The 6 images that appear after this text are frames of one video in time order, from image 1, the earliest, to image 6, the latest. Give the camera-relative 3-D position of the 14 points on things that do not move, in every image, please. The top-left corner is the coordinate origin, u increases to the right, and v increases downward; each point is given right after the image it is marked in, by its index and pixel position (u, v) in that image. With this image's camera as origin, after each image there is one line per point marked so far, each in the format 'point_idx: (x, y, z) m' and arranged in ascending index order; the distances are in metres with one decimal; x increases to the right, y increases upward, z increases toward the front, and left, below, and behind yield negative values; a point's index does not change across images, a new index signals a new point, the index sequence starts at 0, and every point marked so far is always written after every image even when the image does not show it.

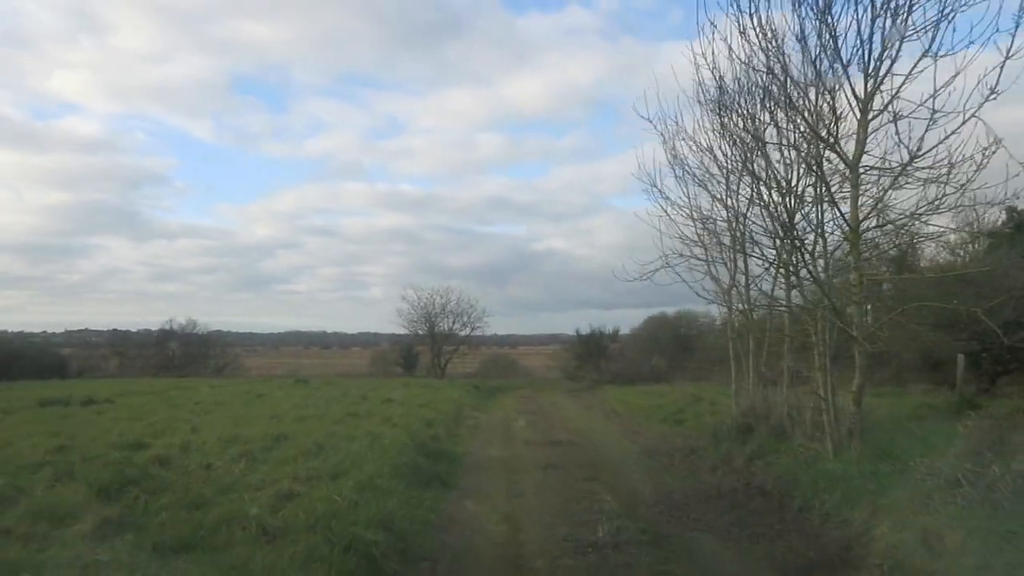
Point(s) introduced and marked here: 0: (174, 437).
0: (-6.2, -2.8, +16.0) m
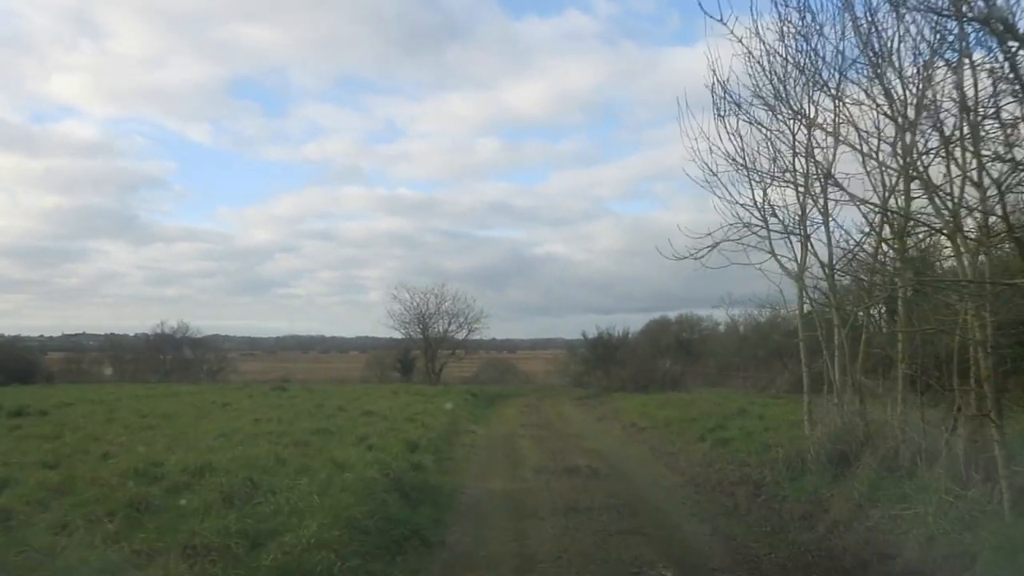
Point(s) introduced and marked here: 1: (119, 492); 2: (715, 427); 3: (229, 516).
0: (-6.1, -2.5, +11.9) m
1: (-4.4, -2.3, +9.6) m
2: (+4.4, -3.0, +18.9) m
3: (-2.8, -2.3, +8.5) m
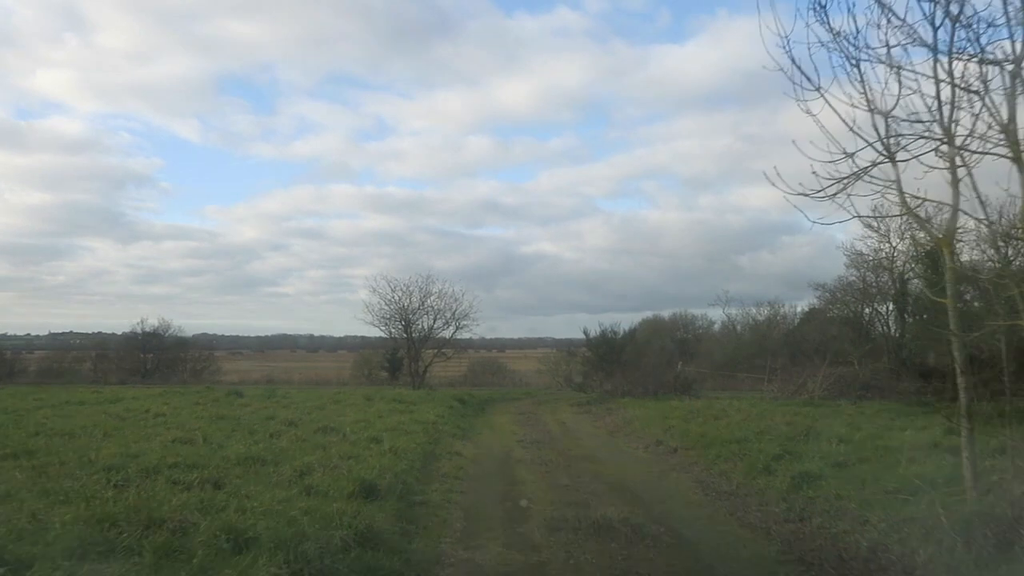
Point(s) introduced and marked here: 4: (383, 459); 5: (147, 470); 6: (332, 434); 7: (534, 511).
0: (-6.1, -2.1, +7.1) m
1: (-4.3, -1.9, +4.8) m
2: (+4.4, -2.7, +14.2) m
3: (-2.7, -1.9, +3.7) m
4: (-2.0, -2.7, +13.5) m
5: (-5.1, -2.6, +12.2) m
6: (-3.6, -2.9, +17.3) m
7: (+0.3, -2.9, +11.3) m
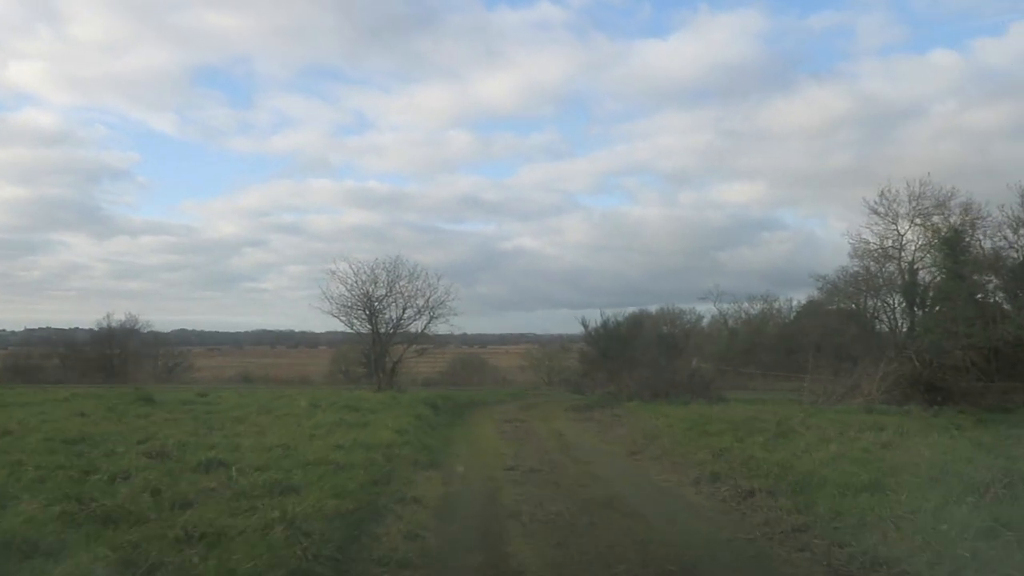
0: (-6.0, -1.6, +0.6) m
1: (-4.1, -1.4, -1.7) m
2: (+4.3, -2.1, +7.9) m
3: (-2.5, -1.4, -2.7) m
4: (-2.1, -2.1, +7.1) m
5: (-5.2, -2.0, +5.8) m
6: (-3.8, -2.4, +10.9) m
7: (+0.3, -2.4, +5.0) m
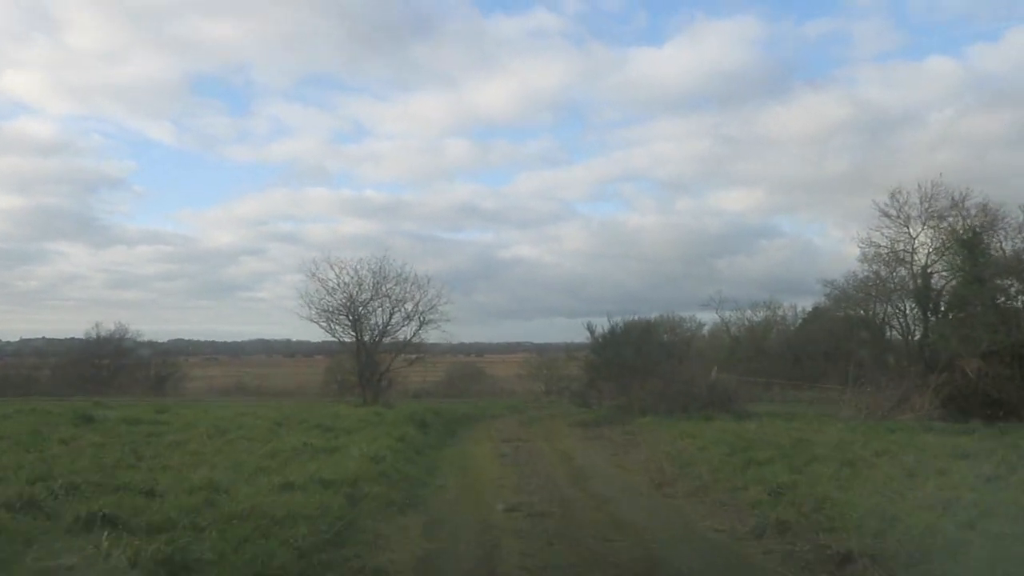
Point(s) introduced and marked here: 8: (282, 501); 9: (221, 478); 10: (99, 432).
0: (-5.9, -1.4, -2.7) m
1: (-4.1, -1.1, -5.0) m
2: (+4.3, -2.0, +4.7) m
3: (-2.5, -1.1, -6.0) m
4: (-2.0, -1.9, +3.8) m
5: (-5.1, -1.8, +2.4) m
6: (-3.7, -2.2, +7.6) m
7: (+0.4, -2.2, +1.7) m
8: (-2.6, -2.5, +10.0) m
9: (-3.9, -2.5, +11.4) m
10: (-8.7, -3.0, +18.1) m
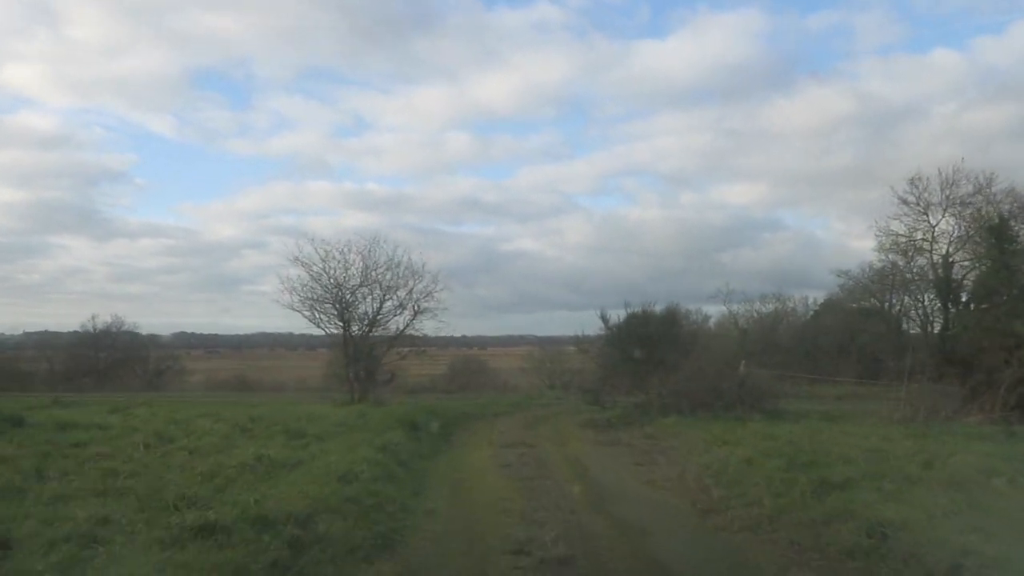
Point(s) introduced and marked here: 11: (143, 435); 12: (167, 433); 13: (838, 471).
0: (-5.9, -1.2, -5.9) m
1: (-4.1, -0.9, -8.1) m
2: (+4.4, -1.7, +1.5) m
3: (-2.5, -0.9, -9.2) m
4: (-2.0, -1.7, +0.6) m
5: (-5.1, -1.6, -0.7) m
6: (-3.7, -1.9, +4.4) m
7: (+0.4, -1.9, -1.5) m
8: (-2.6, -2.2, +6.8) m
9: (-3.8, -2.2, +8.3) m
10: (-8.7, -2.7, +15.0) m
11: (-6.5, -2.7, +15.2) m
12: (-6.3, -2.7, +15.7) m
13: (+4.6, -2.5, +12.1) m
